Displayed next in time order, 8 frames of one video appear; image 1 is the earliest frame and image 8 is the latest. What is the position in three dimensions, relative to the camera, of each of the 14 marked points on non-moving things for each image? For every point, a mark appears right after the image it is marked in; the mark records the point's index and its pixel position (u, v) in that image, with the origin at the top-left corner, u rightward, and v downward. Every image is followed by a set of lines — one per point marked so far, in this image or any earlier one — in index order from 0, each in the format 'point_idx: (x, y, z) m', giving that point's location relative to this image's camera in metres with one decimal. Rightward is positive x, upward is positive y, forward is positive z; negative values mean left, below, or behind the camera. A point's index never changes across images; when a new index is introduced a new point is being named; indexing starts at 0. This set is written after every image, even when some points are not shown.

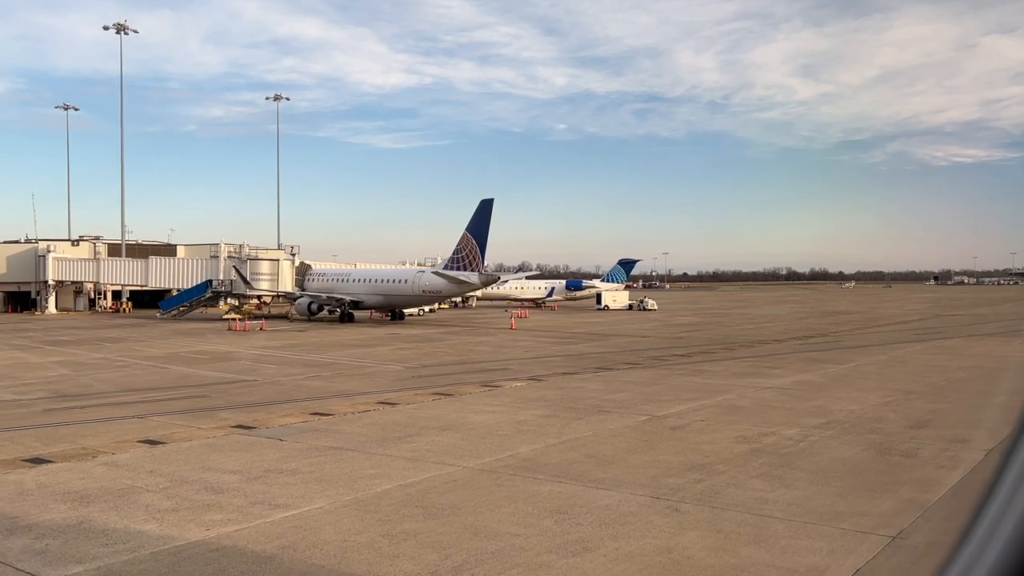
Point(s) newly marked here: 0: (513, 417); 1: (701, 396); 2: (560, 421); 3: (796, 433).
0: (0.0, -2.3, +13.2) m
1: (+4.1, -2.4, +16.0) m
2: (+0.8, -2.3, +12.9) m
3: (+4.6, -2.4, +11.8) m
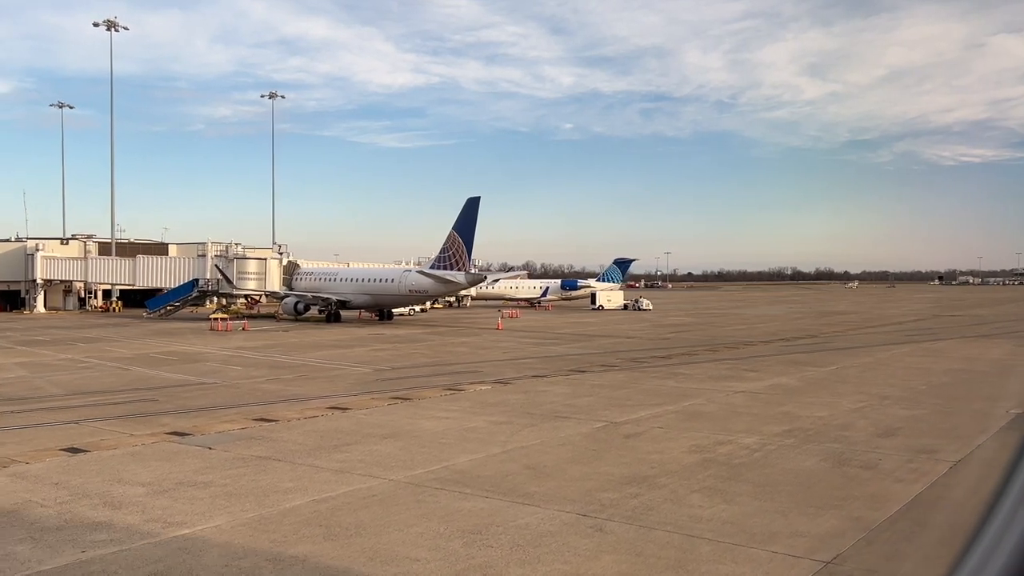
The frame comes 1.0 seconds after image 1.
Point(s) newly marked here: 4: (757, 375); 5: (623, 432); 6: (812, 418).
0: (-0.9, -2.3, +12.6) m
1: (+3.3, -2.4, +15.4) m
2: (0.0, -2.4, +12.3) m
3: (+3.7, -2.4, +11.2) m
4: (+6.5, -2.3, +19.5) m
5: (+1.8, -2.3, +12.0) m
6: (+5.4, -2.4, +13.2) m
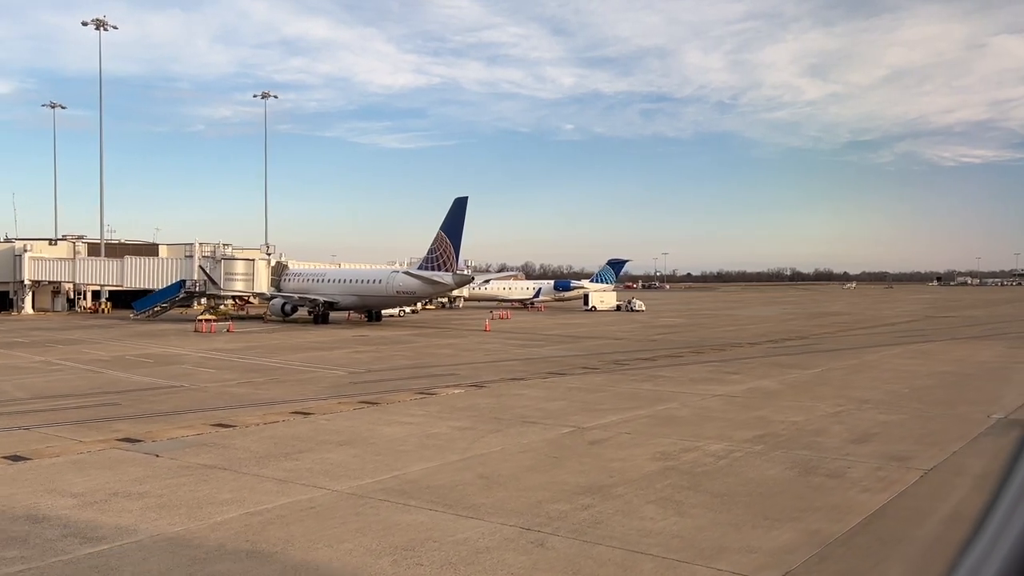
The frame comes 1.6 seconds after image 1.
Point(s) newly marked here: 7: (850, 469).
0: (-1.5, -2.4, +12.3) m
1: (+2.7, -2.4, +15.1) m
2: (-0.6, -2.4, +11.9) m
3: (+3.1, -2.4, +10.8) m
4: (+5.9, -2.4, +19.2) m
5: (+1.2, -2.4, +11.6) m
6: (+4.8, -2.4, +12.9) m
7: (+4.4, -2.4, +9.6) m
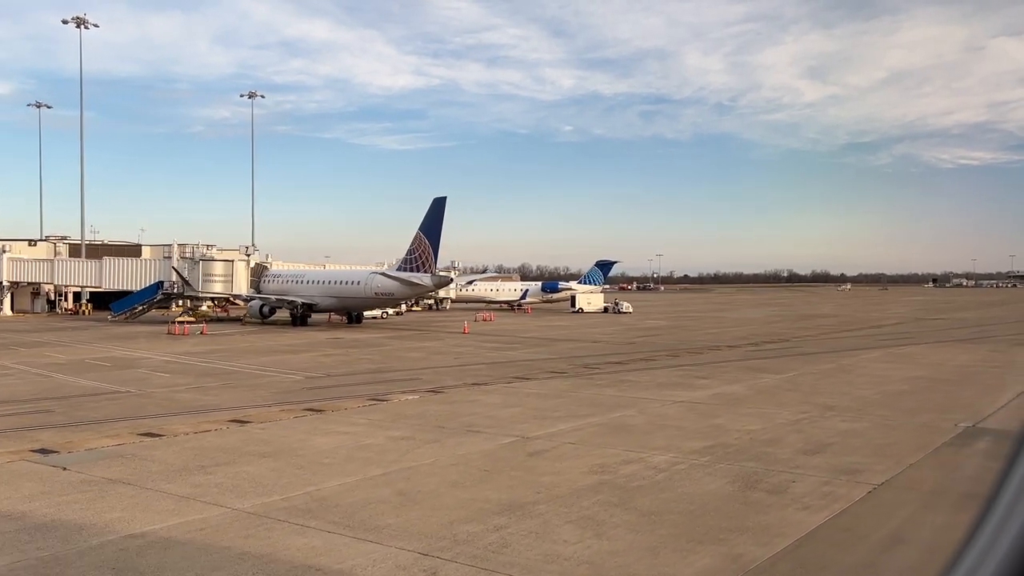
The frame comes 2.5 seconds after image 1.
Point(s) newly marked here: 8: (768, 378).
0: (-2.4, -2.4, +11.7) m
1: (+1.7, -2.4, +14.5) m
2: (-1.6, -2.4, +11.4) m
3: (+2.2, -2.4, +10.3) m
4: (+4.9, -2.4, +18.6) m
5: (+0.3, -2.4, +11.0) m
6: (+3.8, -2.4, +12.3) m
7: (+3.5, -2.4, +9.1) m
8: (+6.9, -2.4, +19.7) m
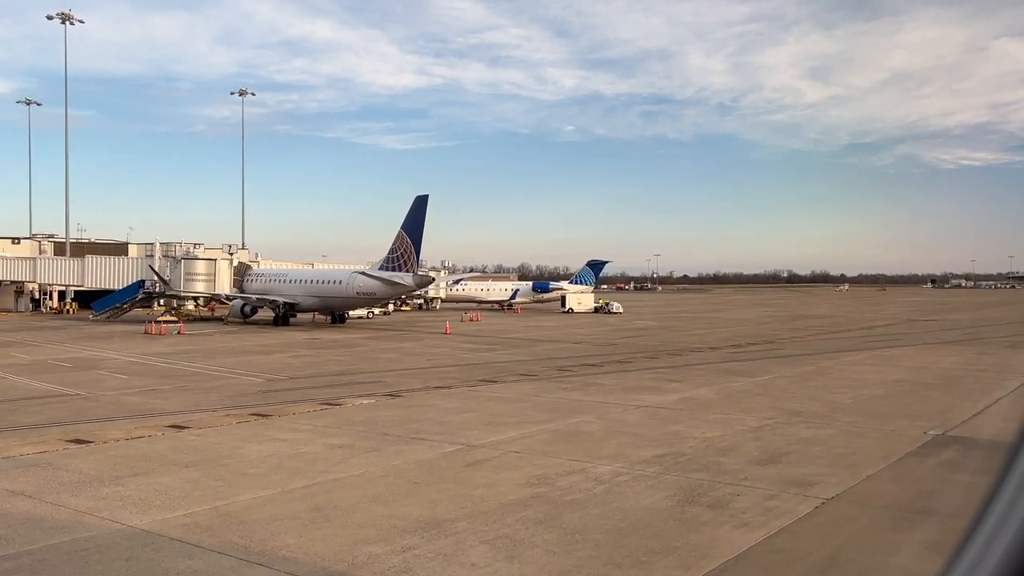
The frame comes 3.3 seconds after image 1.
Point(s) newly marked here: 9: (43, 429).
0: (-3.3, -2.4, +11.1) m
1: (+0.8, -2.5, +13.9) m
2: (-2.5, -2.4, +10.8) m
3: (+1.3, -2.5, +9.7) m
4: (+4.0, -2.5, +18.1) m
5: (-0.6, -2.4, +10.5) m
6: (+3.0, -2.5, +11.8) m
7: (+2.6, -2.5, +8.5) m
8: (+6.0, -2.5, +19.2) m
9: (-8.0, -2.4, +12.5) m
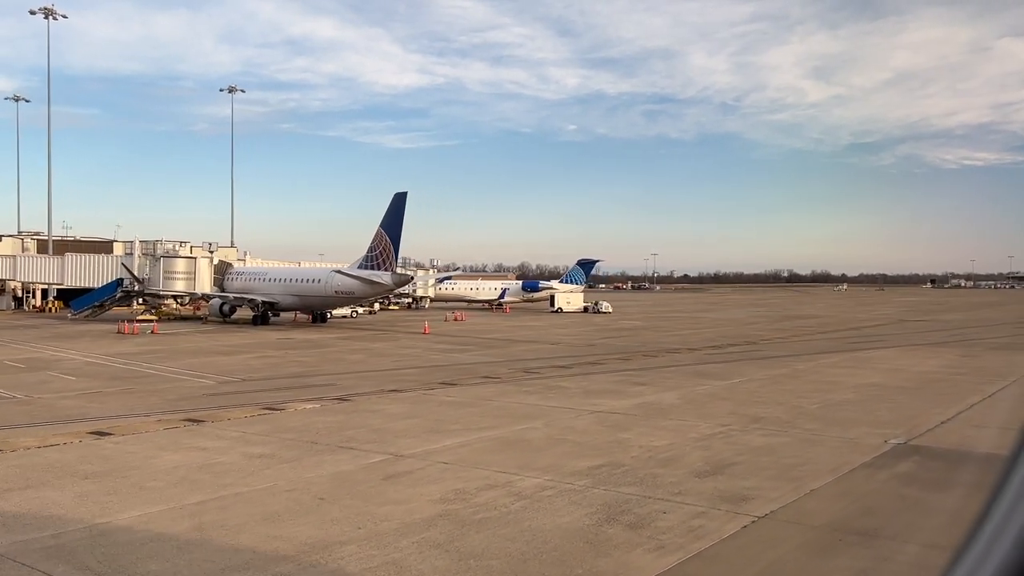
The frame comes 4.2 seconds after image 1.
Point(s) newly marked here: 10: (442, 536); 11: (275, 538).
0: (-4.3, -2.4, +10.5) m
1: (-0.2, -2.5, +13.3) m
2: (-3.5, -2.4, +10.2) m
3: (+0.3, -2.5, +9.1) m
4: (+3.0, -2.5, +17.5) m
5: (-1.6, -2.4, +9.9) m
6: (+2.0, -2.5, +11.2) m
7: (+1.6, -2.5, +7.9) m
8: (+5.0, -2.5, +18.6) m
9: (-9.1, -2.4, +11.9) m
10: (-0.7, -2.5, +7.2) m
11: (-2.3, -2.4, +7.2) m
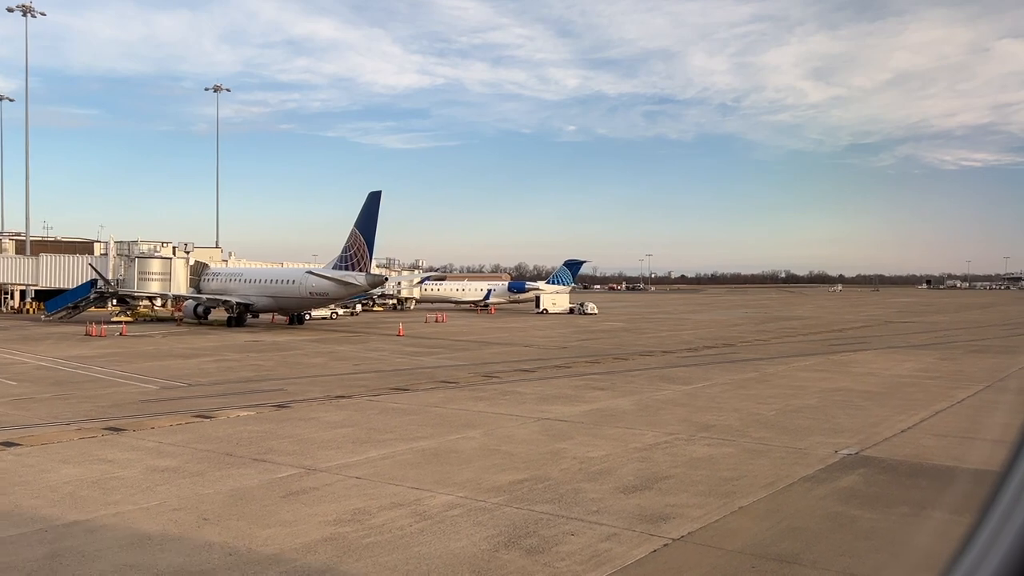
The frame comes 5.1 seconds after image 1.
0: (-5.4, -2.4, +9.9) m
1: (-1.3, -2.5, +12.7) m
2: (-4.5, -2.5, +9.6) m
3: (-0.8, -2.5, +8.5) m
4: (+1.9, -2.5, +16.9) m
5: (-2.7, -2.5, +9.2) m
6: (+0.9, -2.5, +10.5) m
7: (+0.6, -2.5, +7.3) m
8: (+3.9, -2.5, +18.0) m
9: (-10.1, -2.4, +11.2) m
10: (-1.7, -2.5, +6.6) m
11: (-3.4, -2.5, +6.5) m
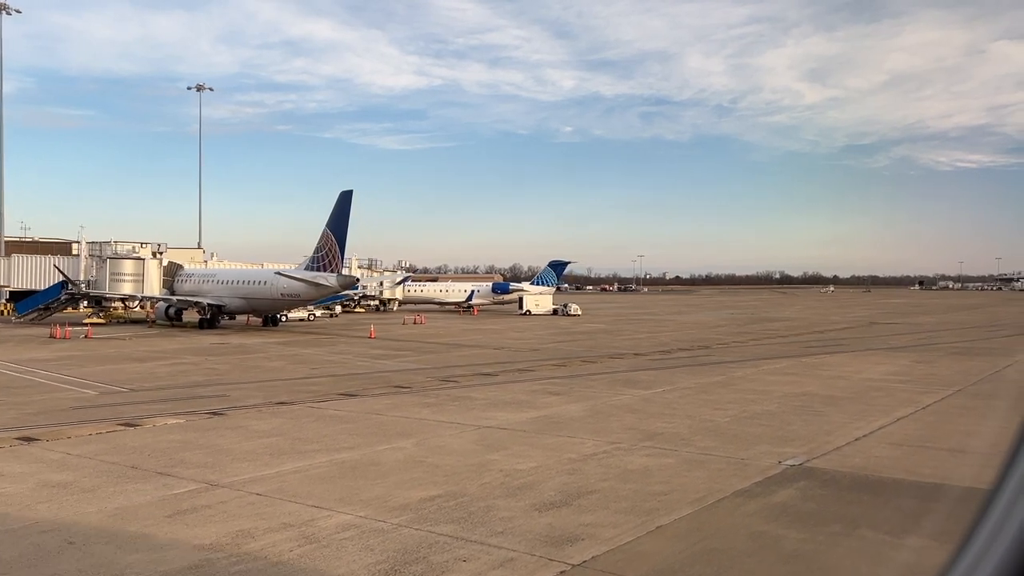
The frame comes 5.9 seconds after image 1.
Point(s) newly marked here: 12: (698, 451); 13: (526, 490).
0: (-6.4, -2.5, +9.2) m
1: (-2.4, -2.5, +12.1) m
2: (-5.6, -2.5, +8.9) m
3: (-1.8, -2.5, +7.9) m
4: (+0.8, -2.6, +16.3) m
5: (-3.7, -2.5, +8.6) m
6: (-0.2, -2.6, +10.0) m
7: (-0.5, -2.6, +6.7) m
8: (+2.8, -2.6, +17.4) m
9: (-11.2, -2.5, +10.6) m
10: (-2.8, -2.5, +6.0) m
11: (-4.4, -2.5, +5.9) m
12: (+3.0, -2.6, +11.7) m
13: (+0.2, -2.6, +9.3) m
